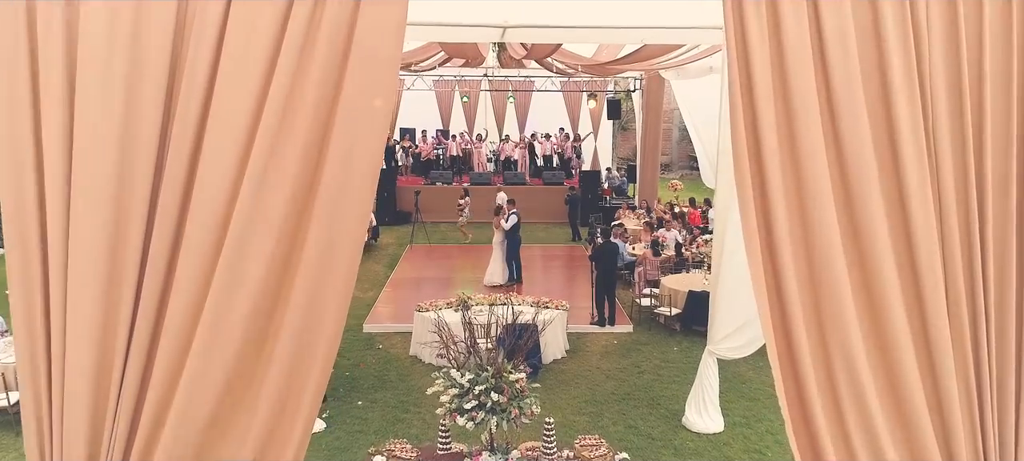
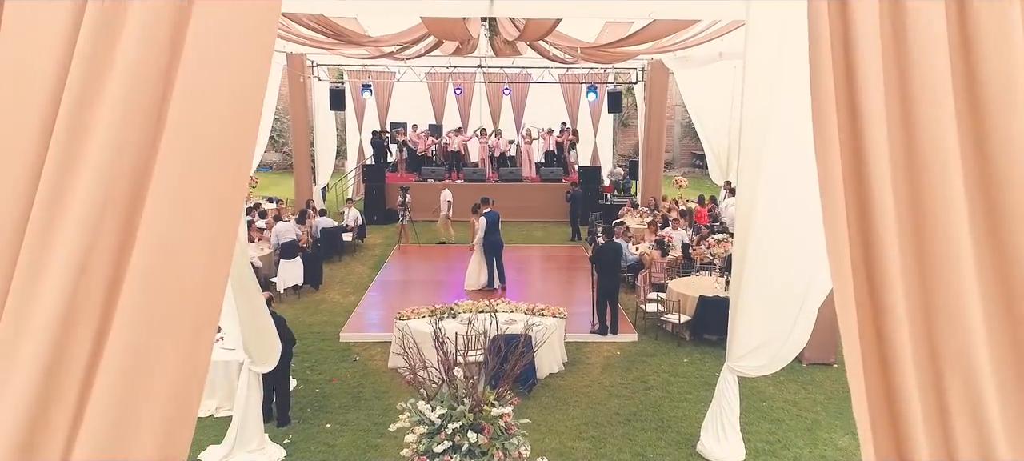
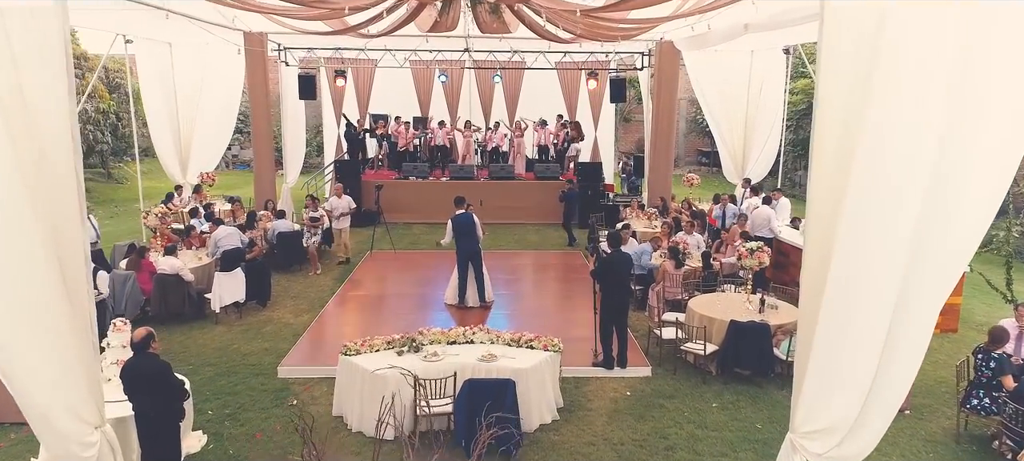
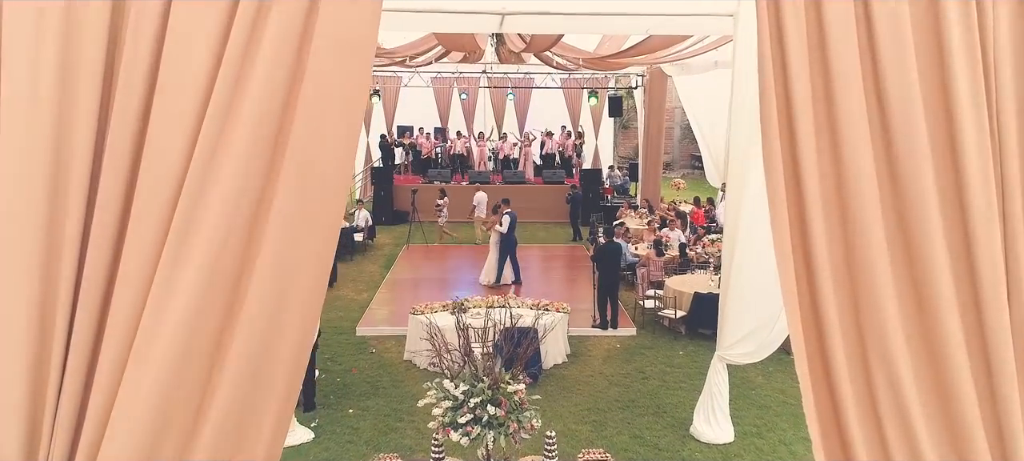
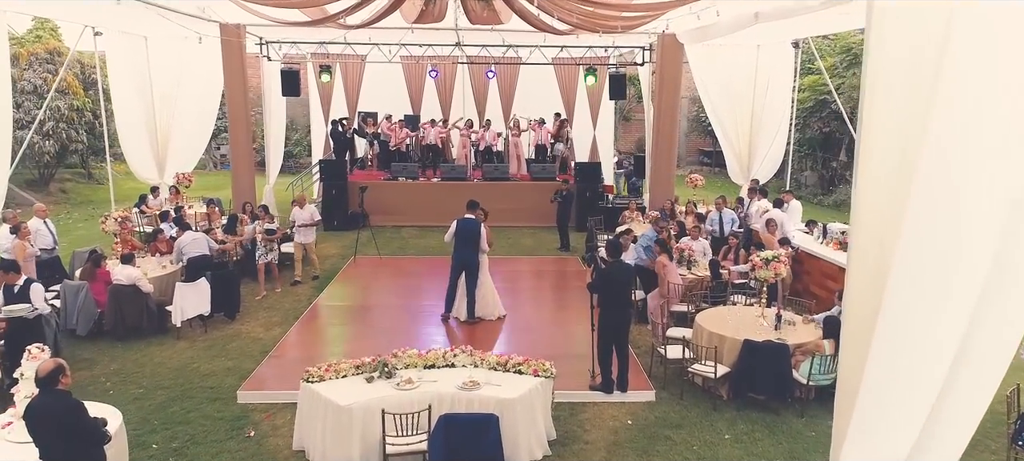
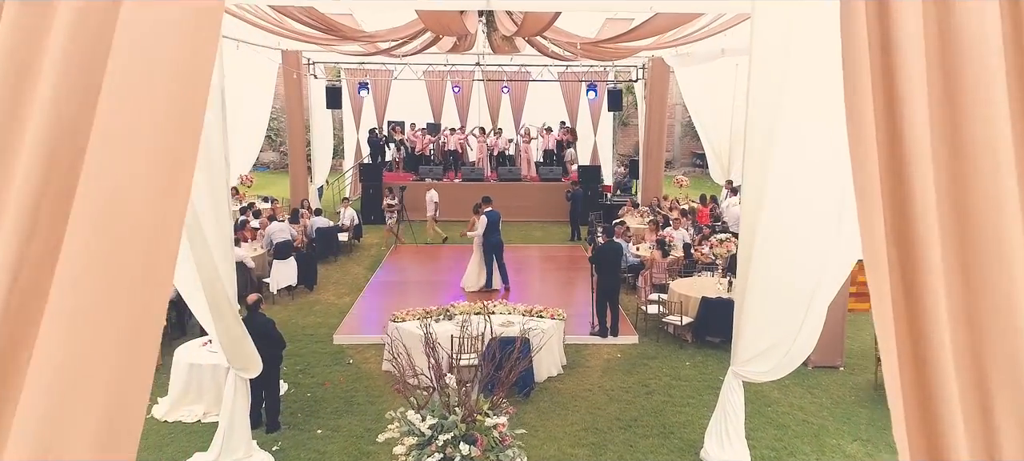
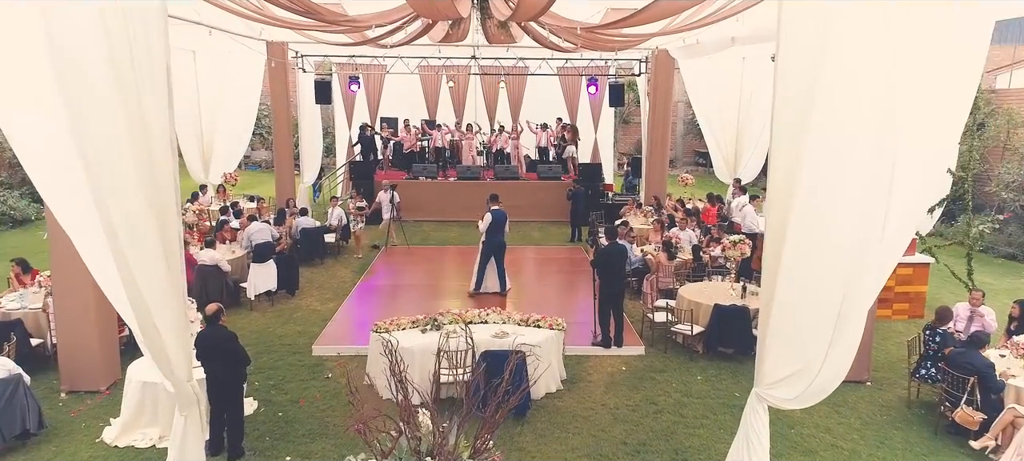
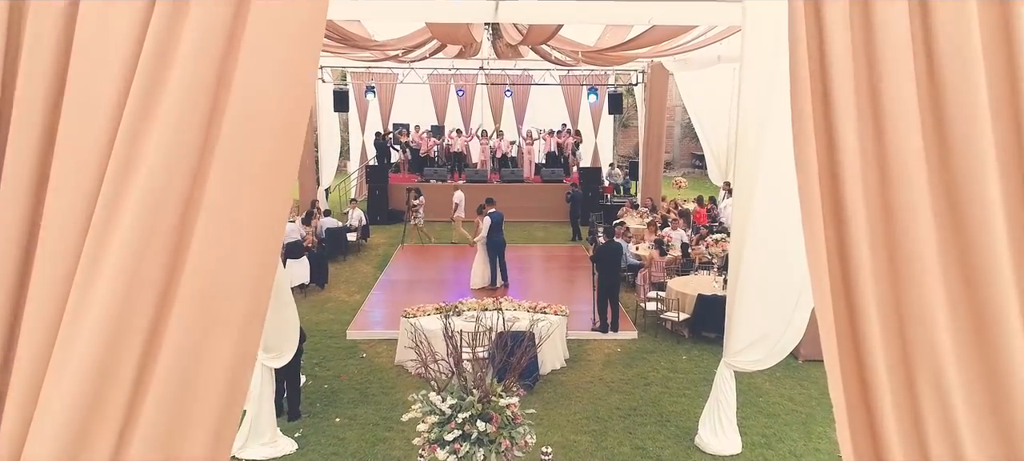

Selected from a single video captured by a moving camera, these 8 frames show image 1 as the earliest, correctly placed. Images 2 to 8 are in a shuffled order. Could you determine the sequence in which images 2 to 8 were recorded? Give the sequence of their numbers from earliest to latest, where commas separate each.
4, 8, 2, 6, 7, 3, 5
